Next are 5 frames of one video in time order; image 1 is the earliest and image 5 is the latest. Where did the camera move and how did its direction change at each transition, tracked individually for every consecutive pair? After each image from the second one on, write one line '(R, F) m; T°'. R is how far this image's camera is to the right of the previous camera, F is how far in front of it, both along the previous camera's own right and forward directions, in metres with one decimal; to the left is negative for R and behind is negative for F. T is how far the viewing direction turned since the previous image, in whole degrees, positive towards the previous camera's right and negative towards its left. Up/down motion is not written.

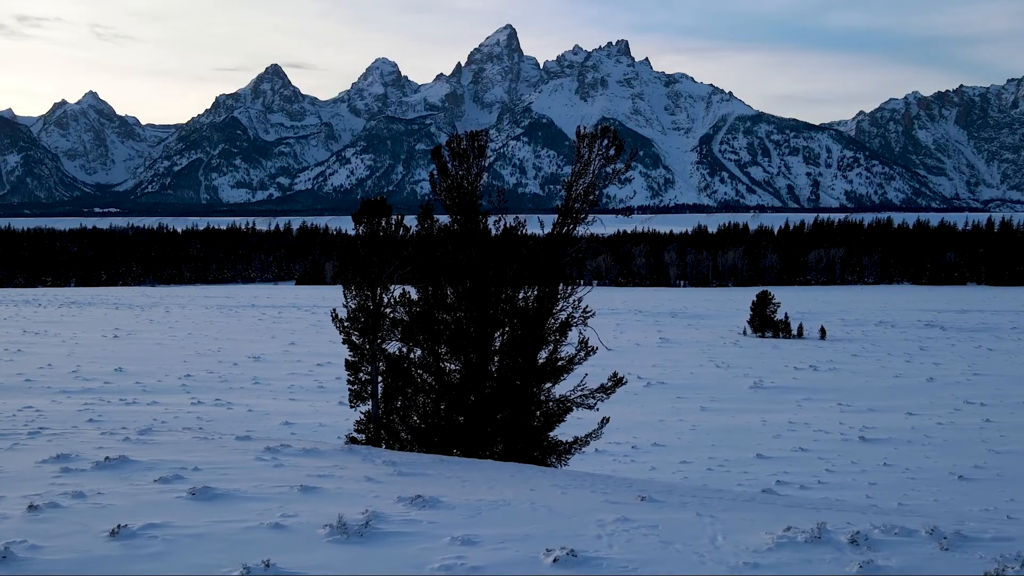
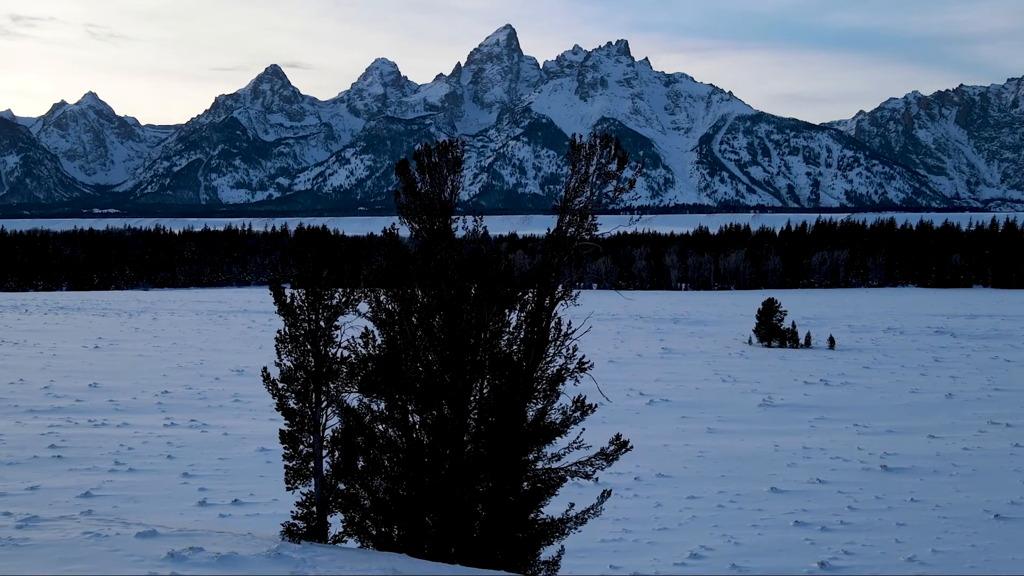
(+0.2, +1.3) m; 0°
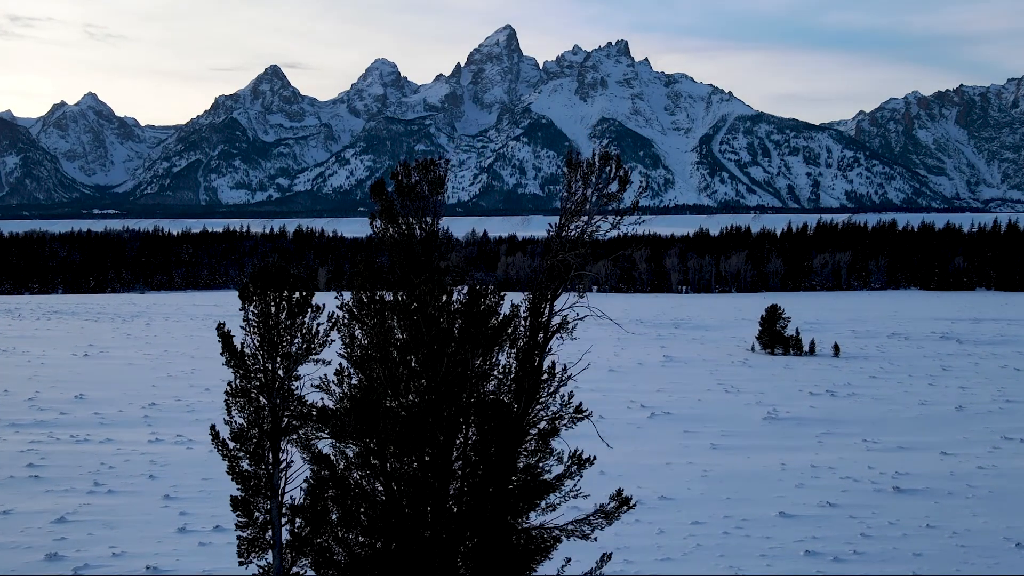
(+0.1, +0.7) m; 0°
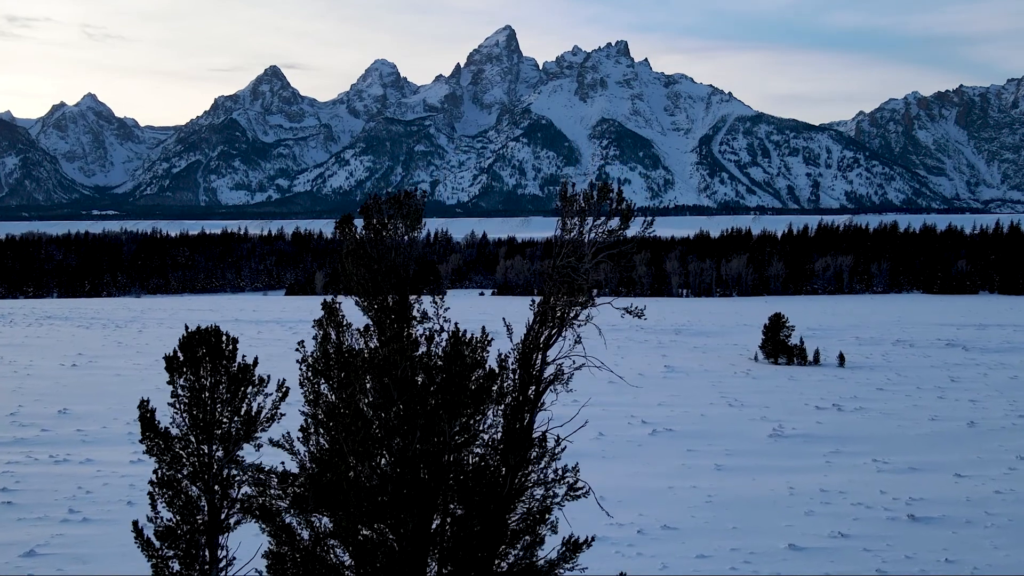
(+0.1, +0.7) m; 0°
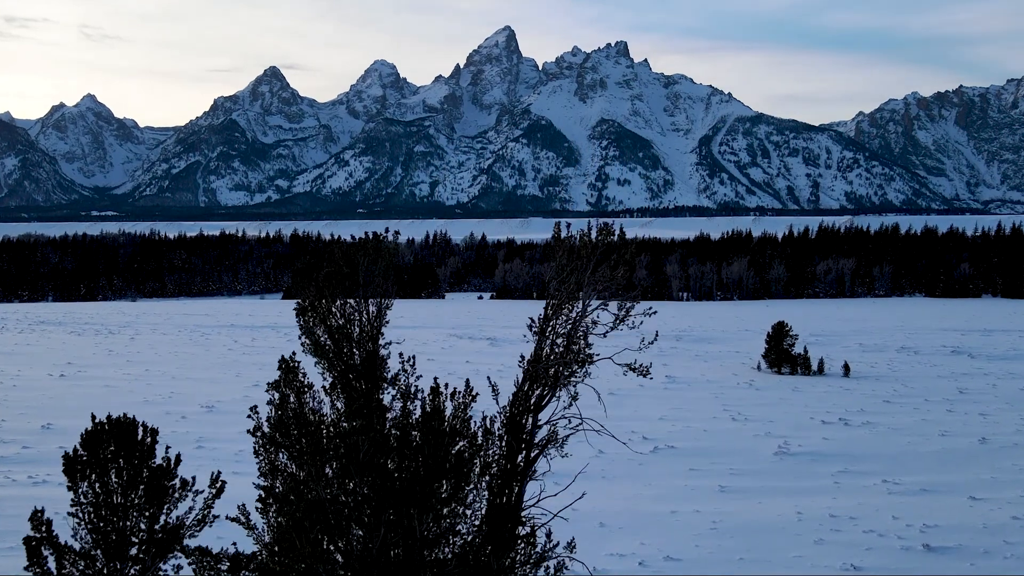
(+0.1, +0.7) m; 0°
